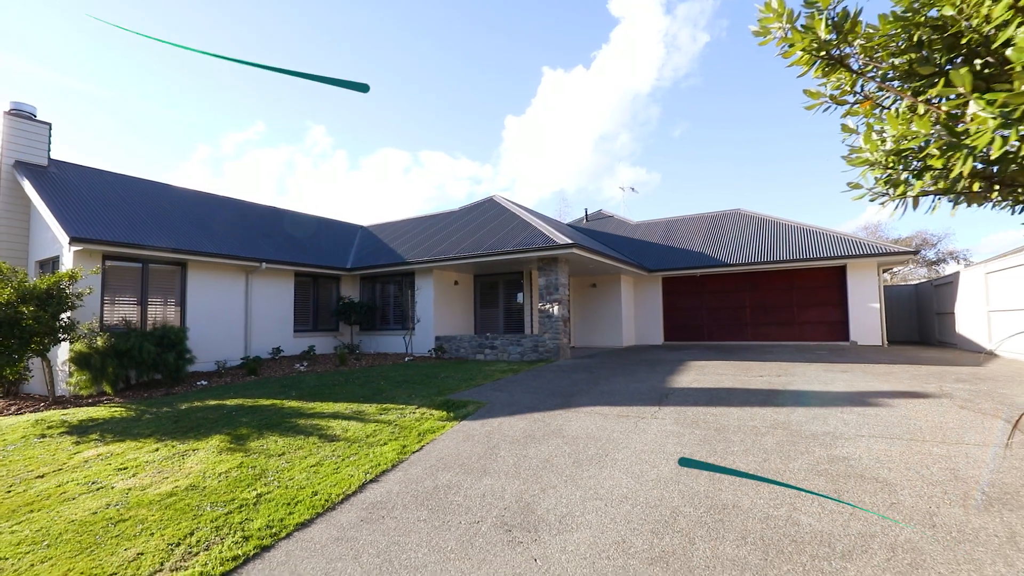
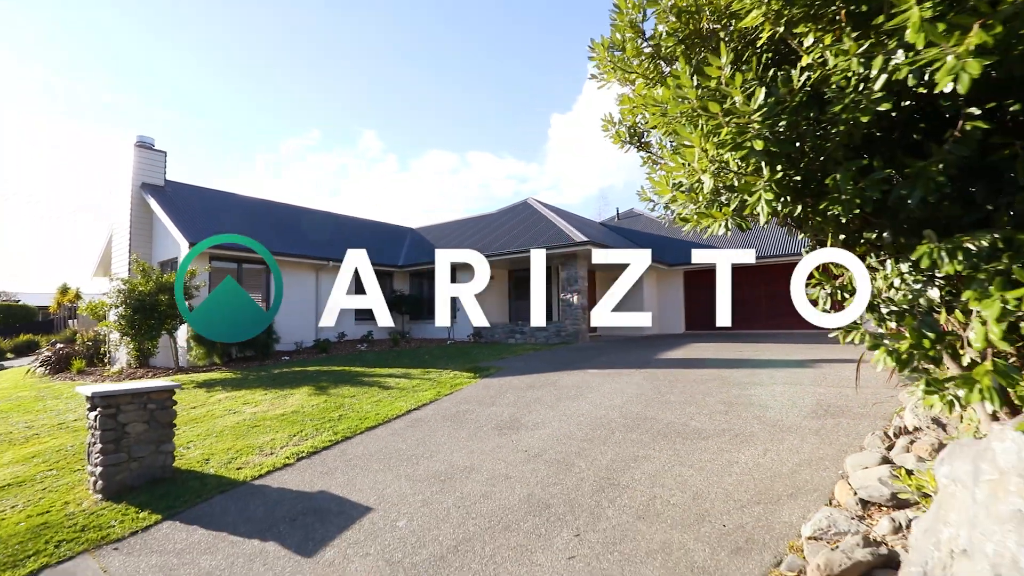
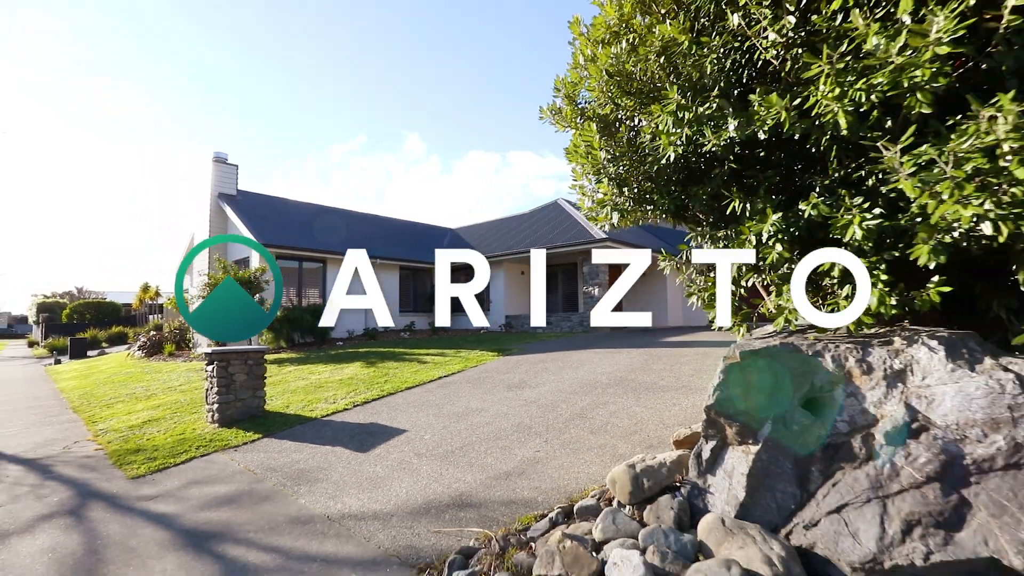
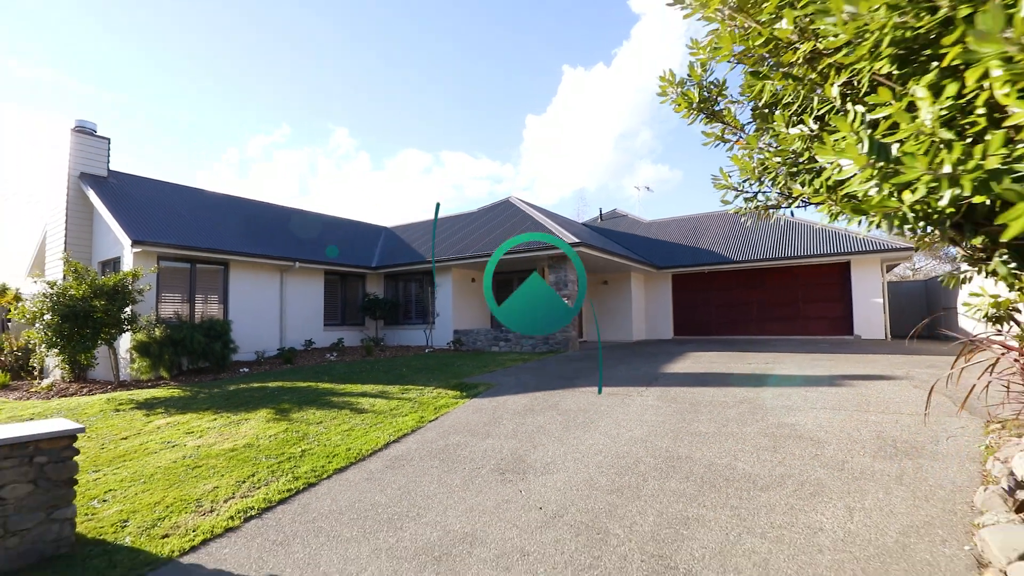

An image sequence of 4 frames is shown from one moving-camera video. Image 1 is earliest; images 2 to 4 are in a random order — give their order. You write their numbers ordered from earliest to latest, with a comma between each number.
4, 2, 3
